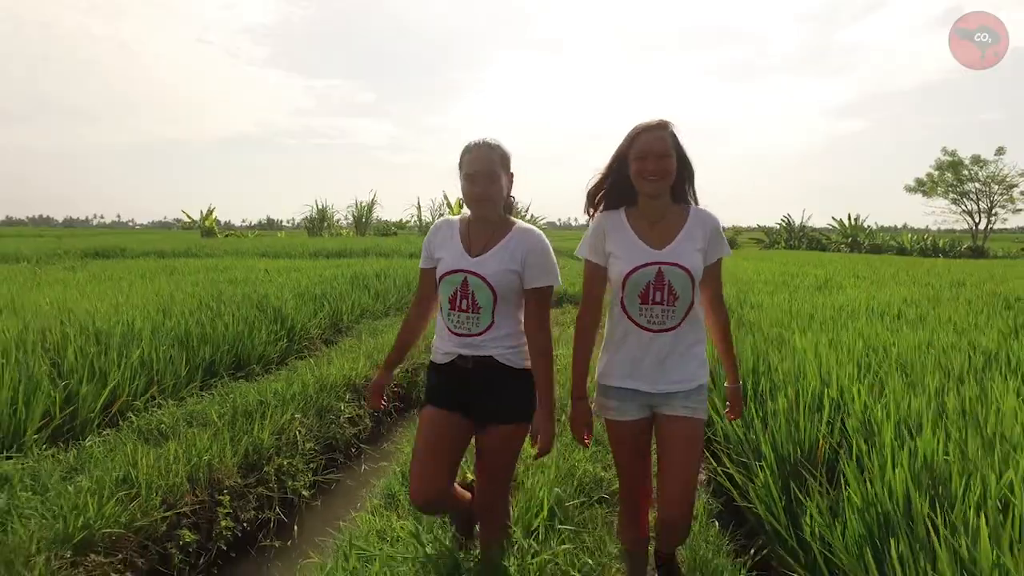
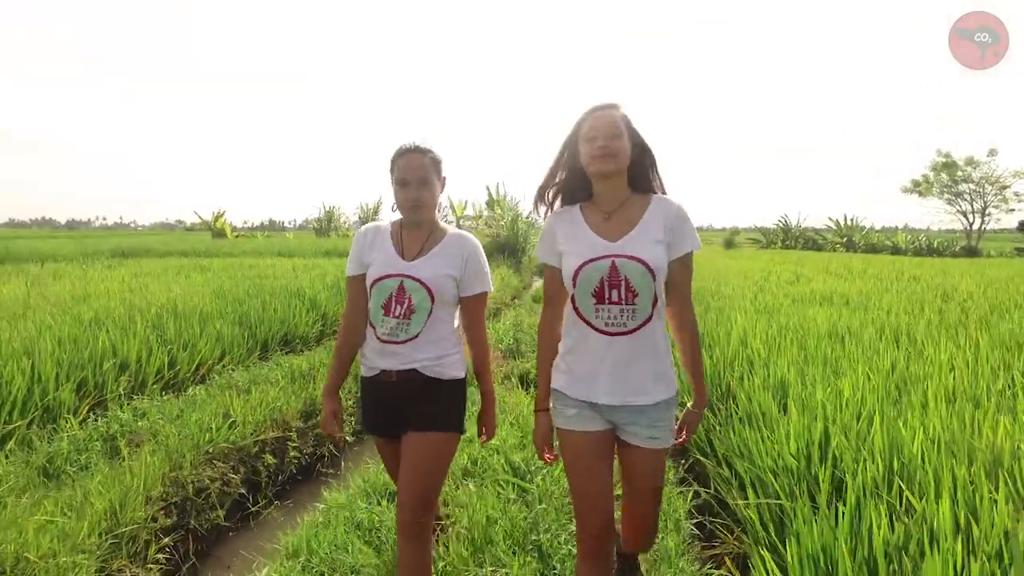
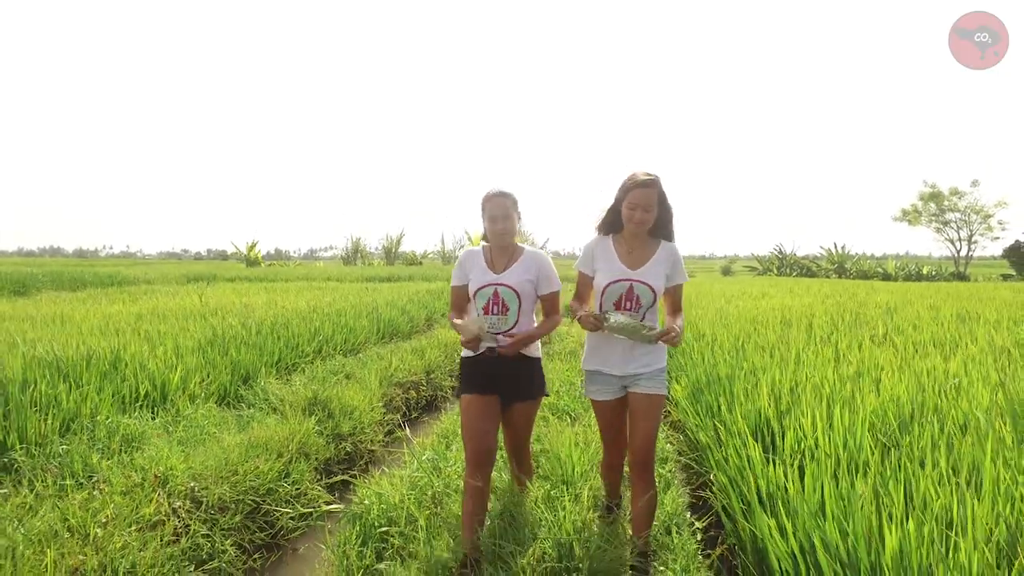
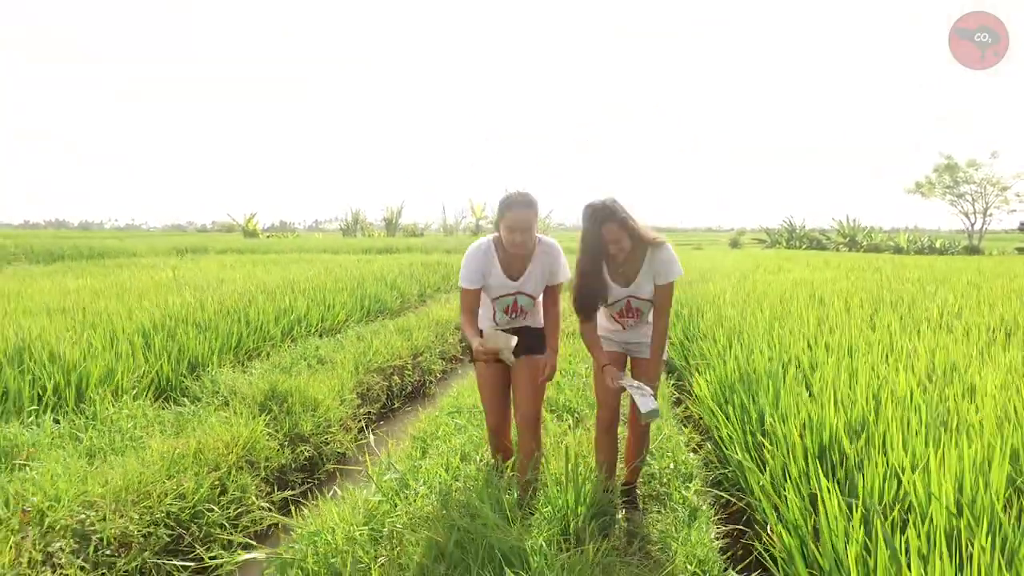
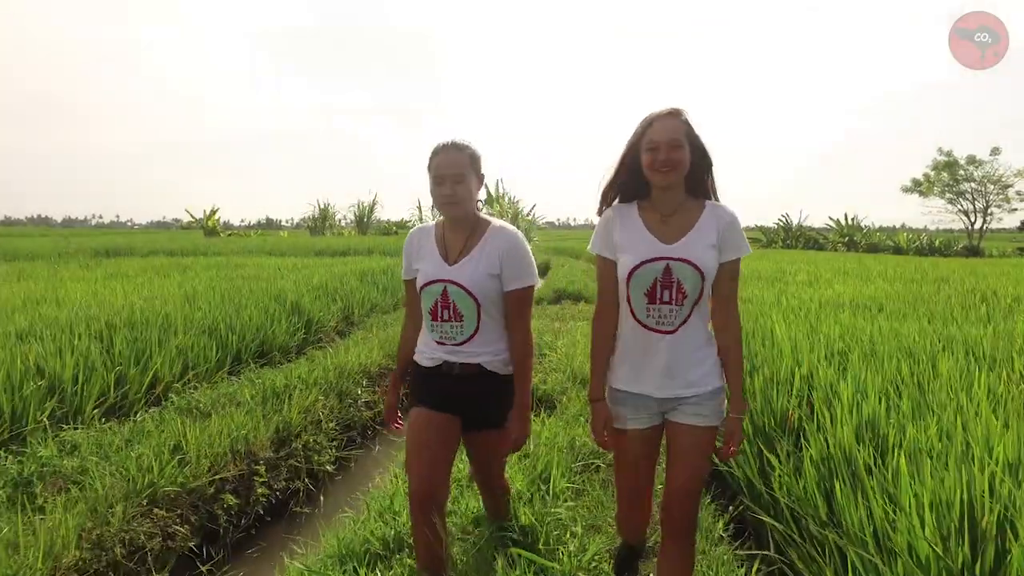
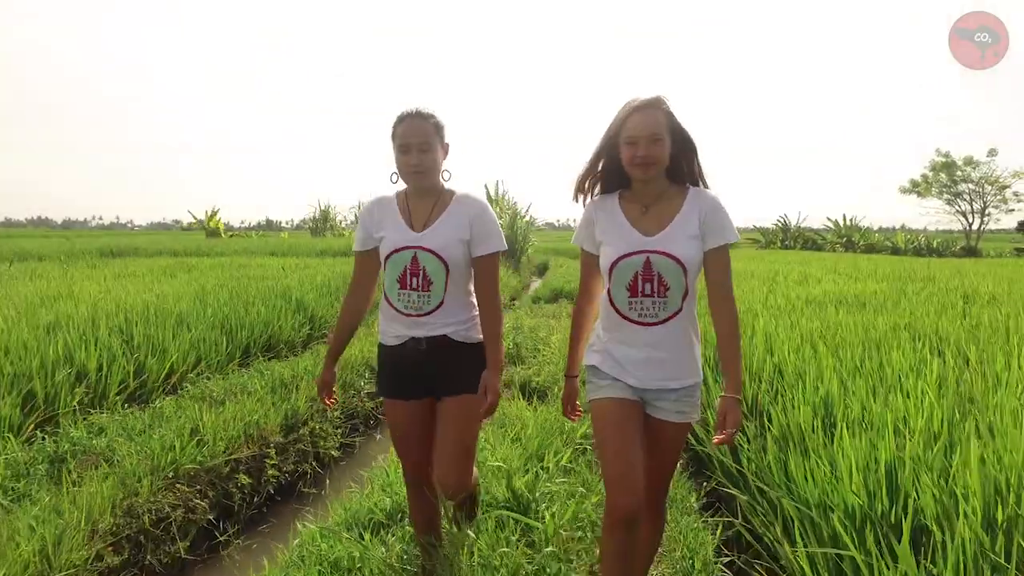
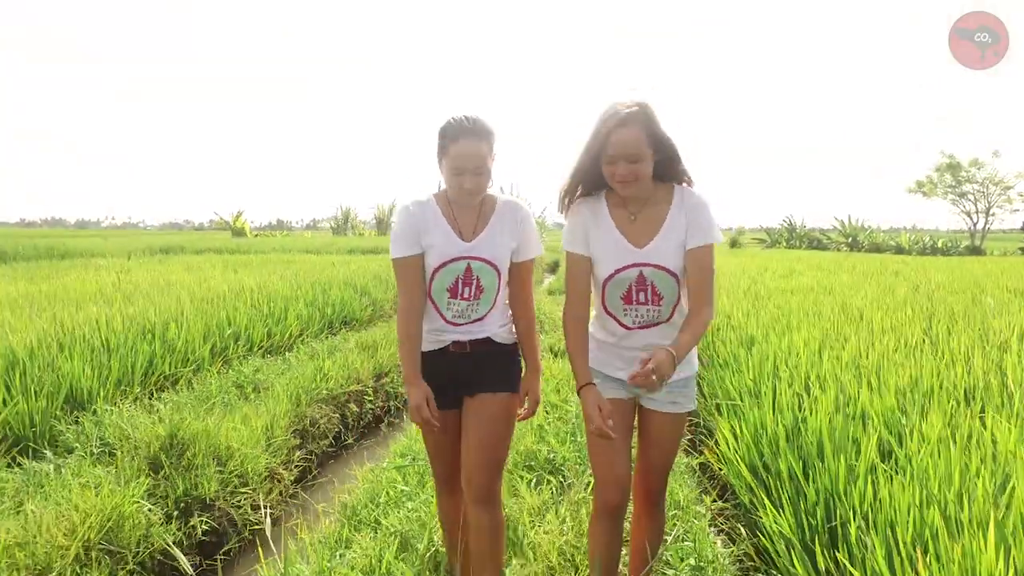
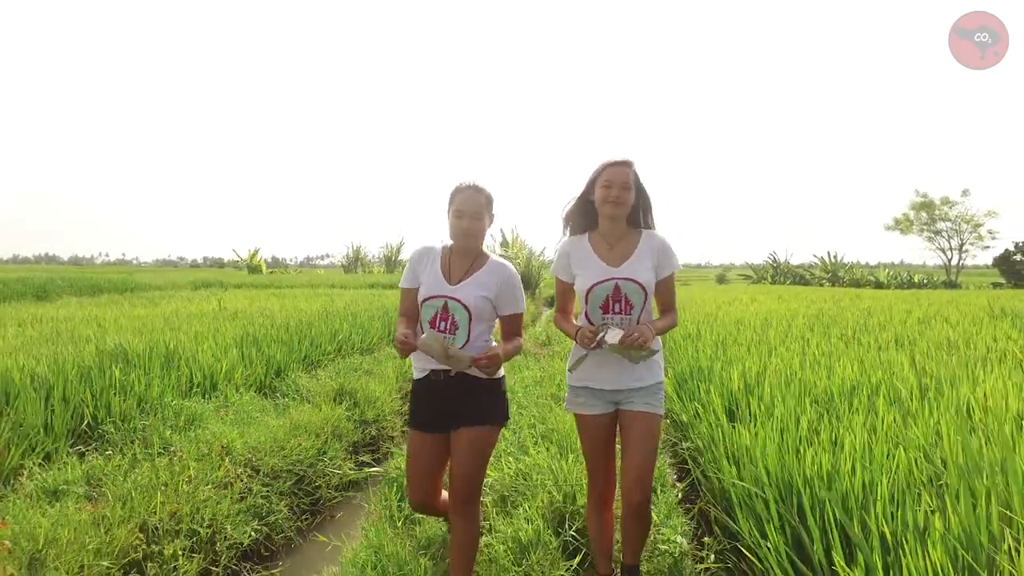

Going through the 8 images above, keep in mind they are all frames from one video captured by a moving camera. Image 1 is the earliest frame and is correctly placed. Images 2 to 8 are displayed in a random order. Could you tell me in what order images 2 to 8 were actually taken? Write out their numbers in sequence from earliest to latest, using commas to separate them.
5, 6, 2, 7, 4, 3, 8
